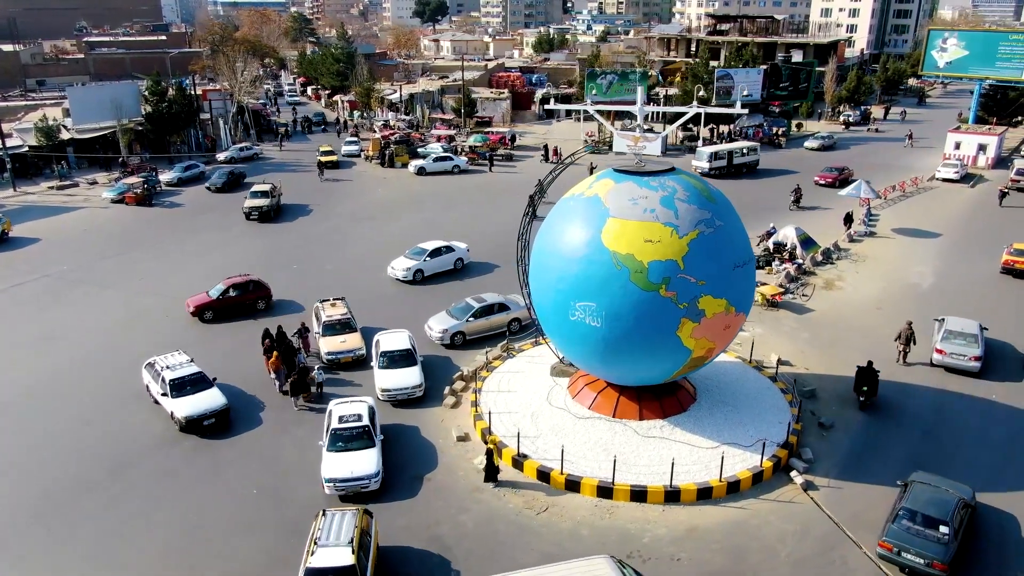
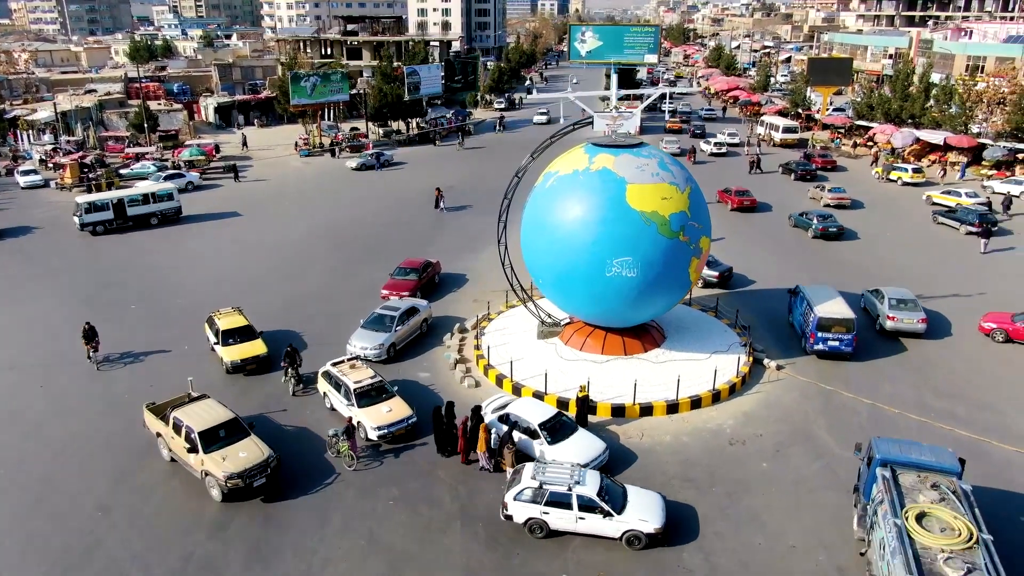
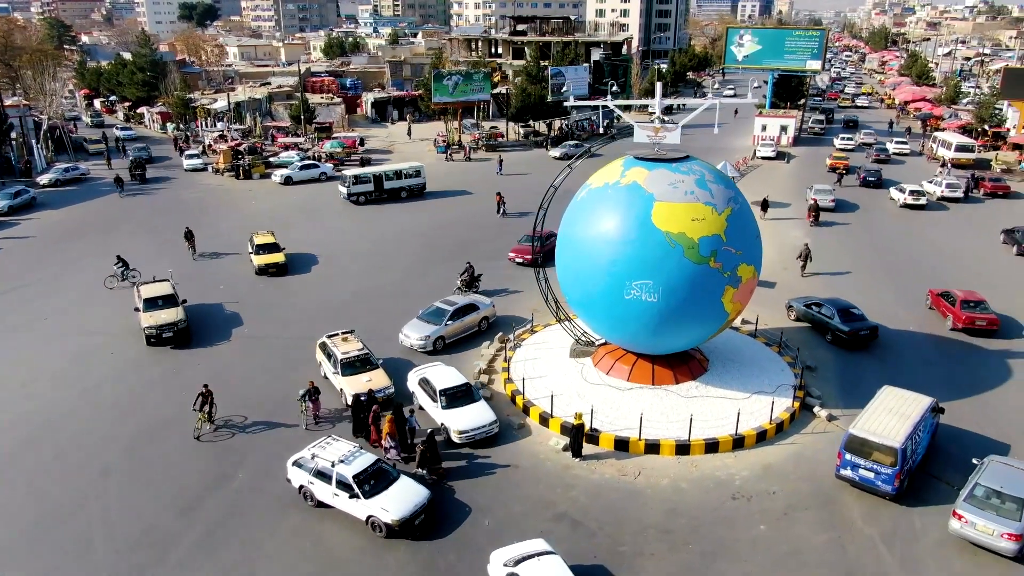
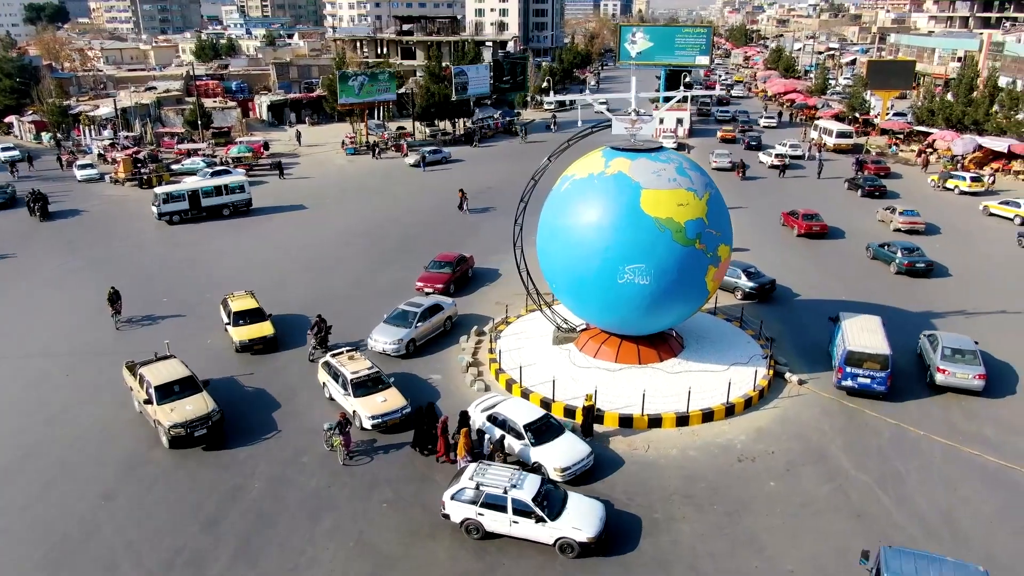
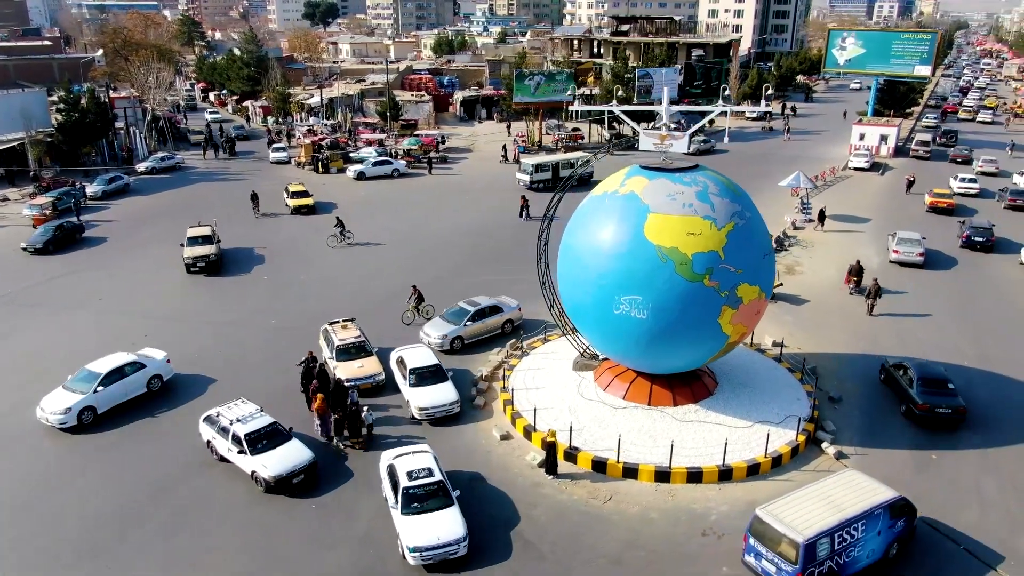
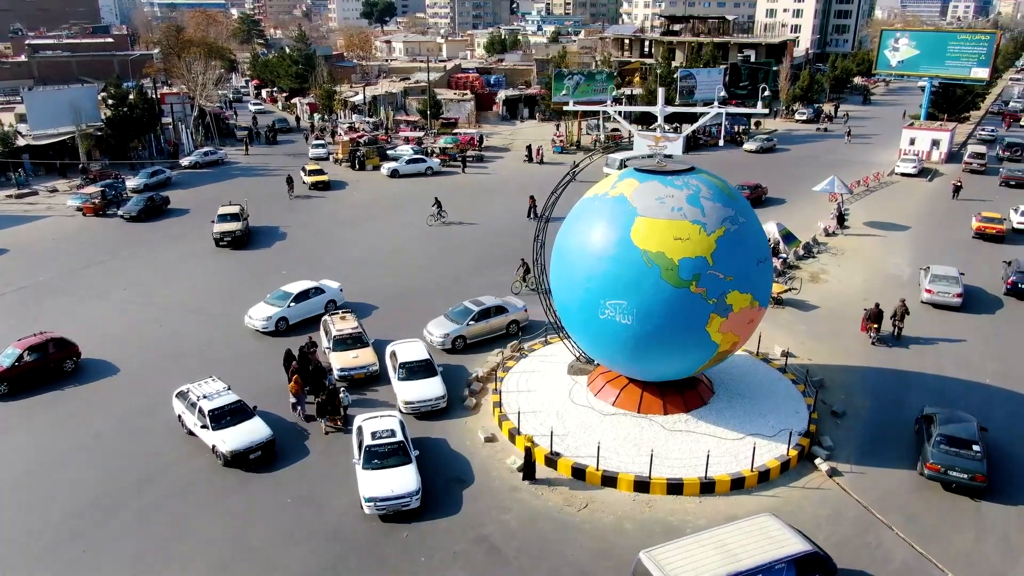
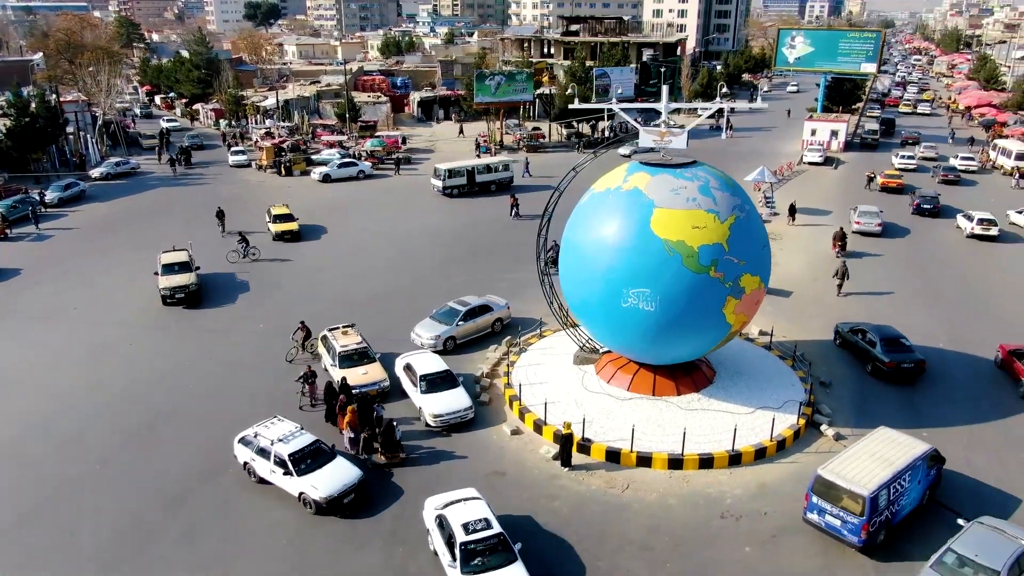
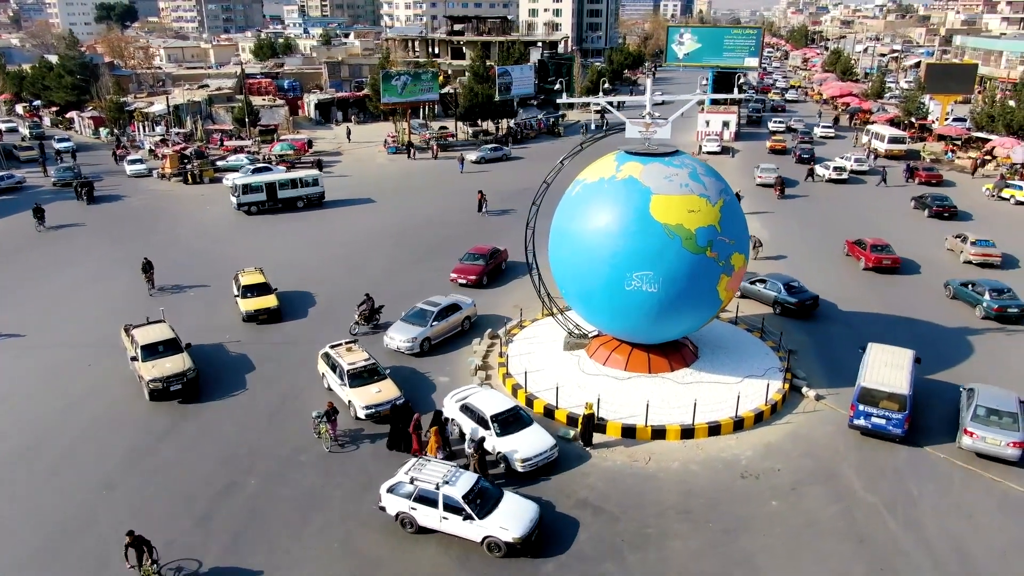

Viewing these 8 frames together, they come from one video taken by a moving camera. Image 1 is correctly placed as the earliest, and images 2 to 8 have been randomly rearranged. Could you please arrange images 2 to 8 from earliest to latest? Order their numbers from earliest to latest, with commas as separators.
6, 5, 7, 3, 8, 4, 2
